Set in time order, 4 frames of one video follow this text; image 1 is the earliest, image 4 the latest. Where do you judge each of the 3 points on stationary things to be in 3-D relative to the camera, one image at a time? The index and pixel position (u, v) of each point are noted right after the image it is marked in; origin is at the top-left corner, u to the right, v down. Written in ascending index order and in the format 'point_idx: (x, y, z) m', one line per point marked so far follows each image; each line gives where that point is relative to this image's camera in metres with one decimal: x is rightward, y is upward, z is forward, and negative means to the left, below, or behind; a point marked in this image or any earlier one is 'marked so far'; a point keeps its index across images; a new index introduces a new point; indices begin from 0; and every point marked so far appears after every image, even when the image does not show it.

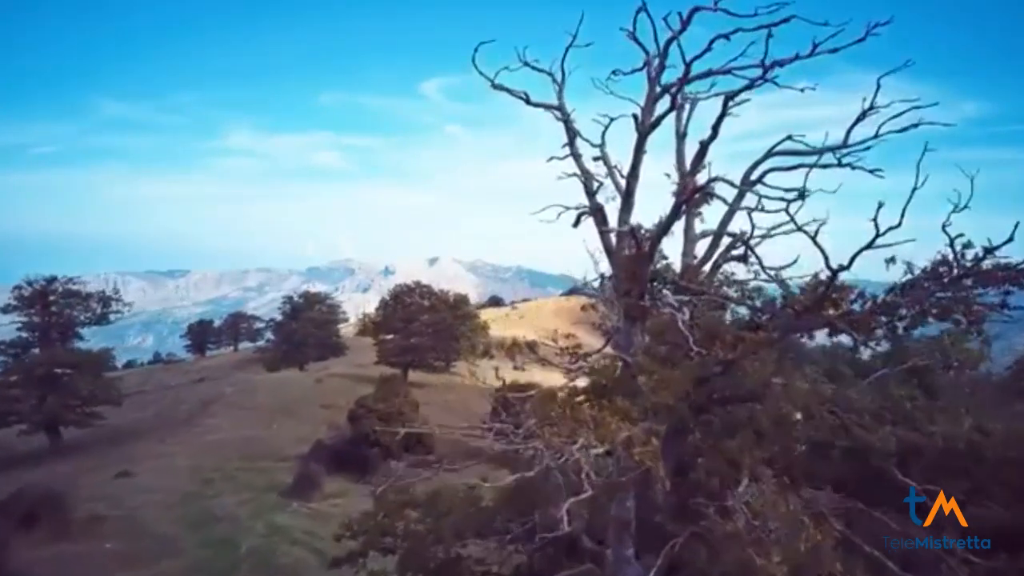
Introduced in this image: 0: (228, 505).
0: (-5.2, -4.0, +15.9) m
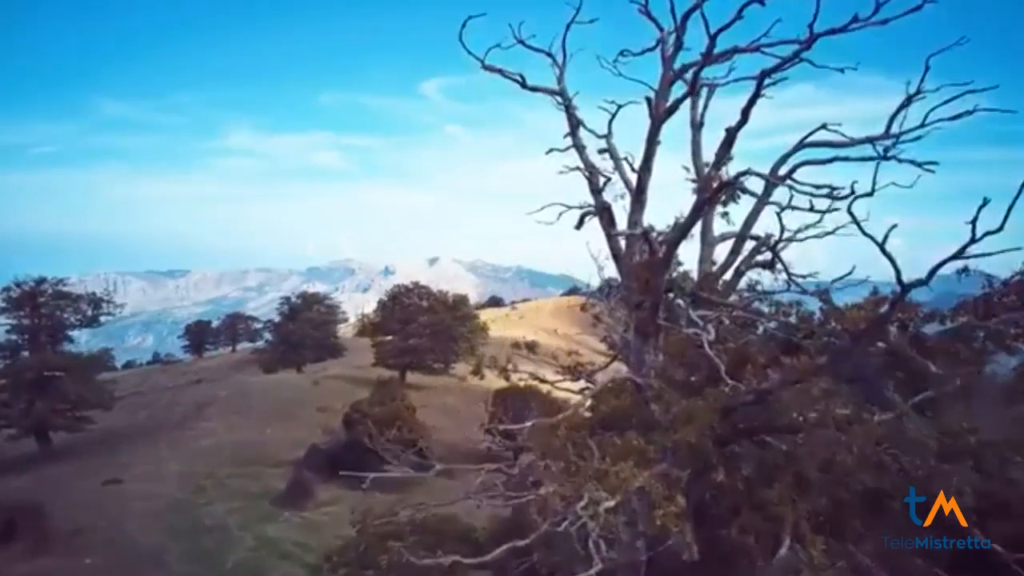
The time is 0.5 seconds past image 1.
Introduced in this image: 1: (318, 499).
0: (-5.2, -4.0, +15.4) m
1: (-3.8, -4.1, +17.0) m
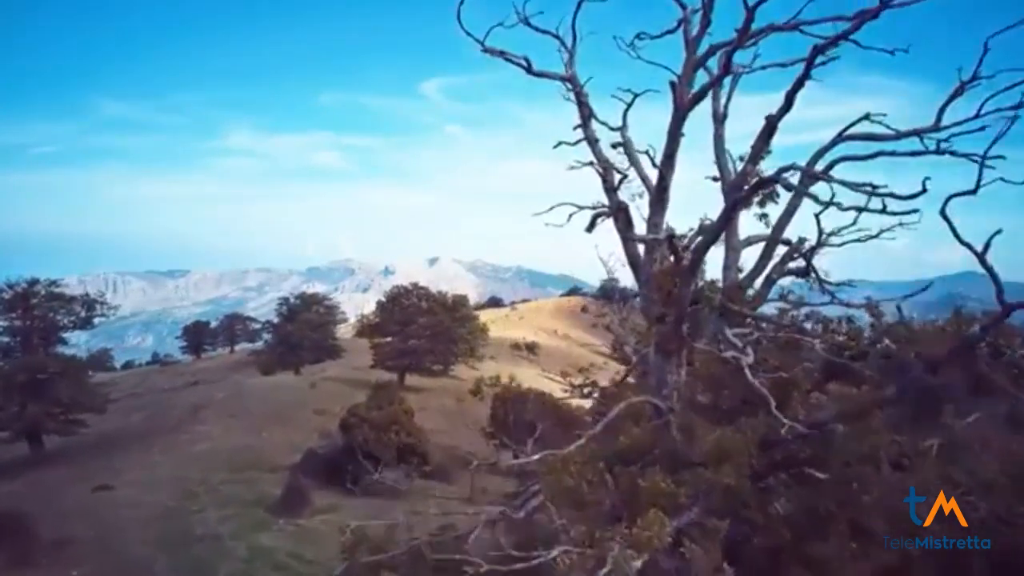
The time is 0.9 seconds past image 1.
0: (-5.2, -4.1, +15.0) m
1: (-3.8, -4.2, +16.6) m
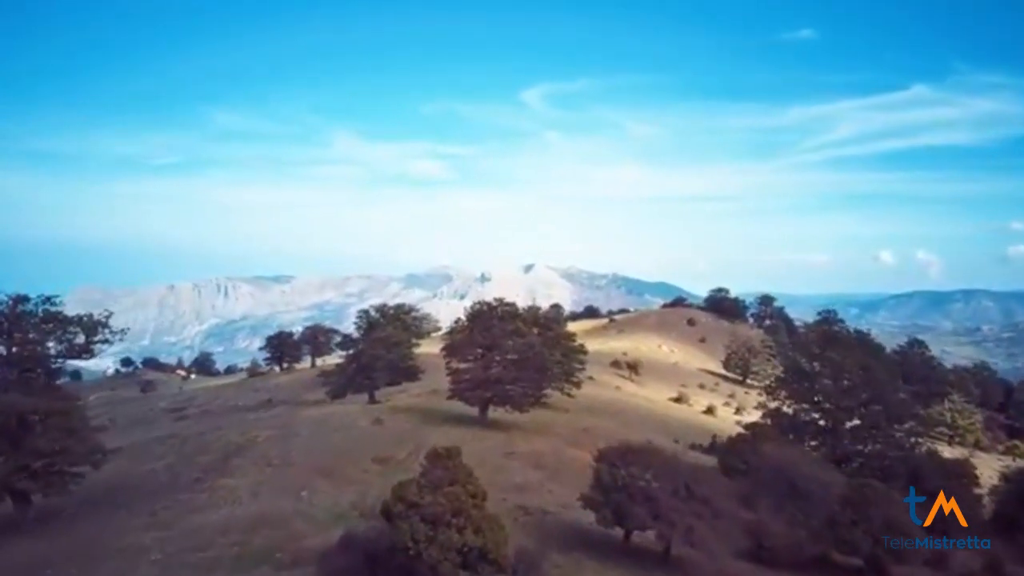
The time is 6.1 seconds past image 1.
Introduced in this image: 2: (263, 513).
0: (-3.9, -4.4, +9.5) m
1: (-2.3, -4.6, +10.9) m
2: (-5.0, -4.5, +17.3) m
